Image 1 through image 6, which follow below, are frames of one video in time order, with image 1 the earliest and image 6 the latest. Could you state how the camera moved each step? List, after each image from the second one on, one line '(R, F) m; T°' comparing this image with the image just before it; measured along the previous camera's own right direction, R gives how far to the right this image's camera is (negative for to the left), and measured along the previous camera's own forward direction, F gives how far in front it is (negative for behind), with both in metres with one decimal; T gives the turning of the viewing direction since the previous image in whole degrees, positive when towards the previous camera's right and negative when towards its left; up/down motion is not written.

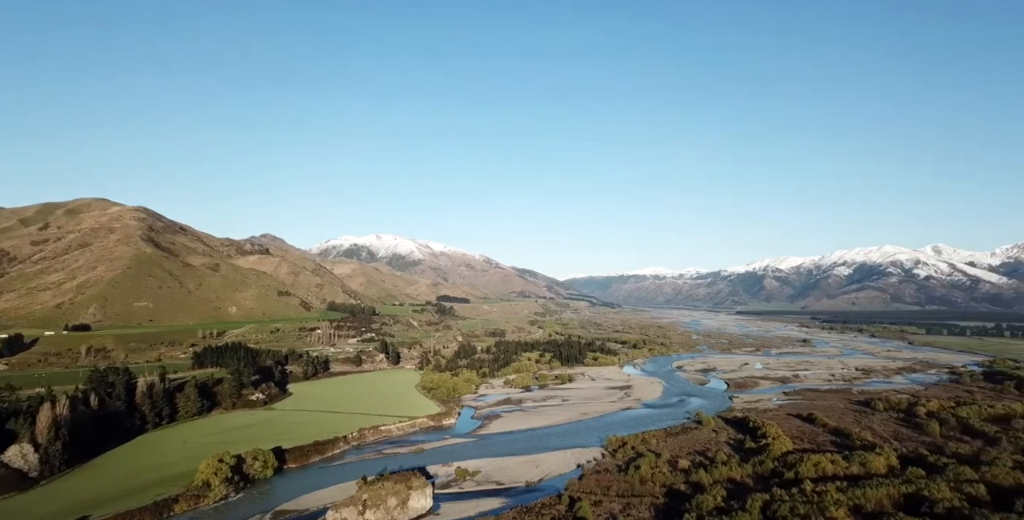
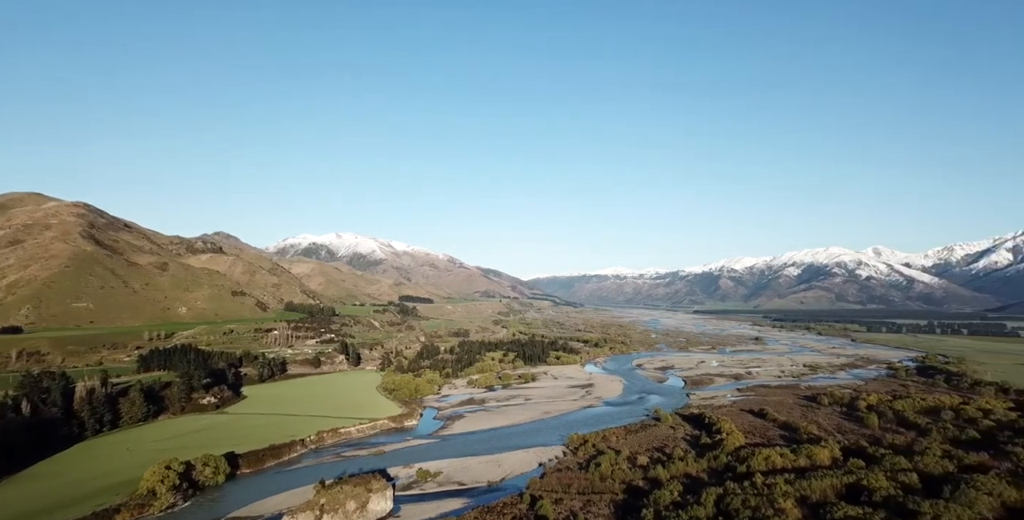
(+0.6, -0.5) m; +4°
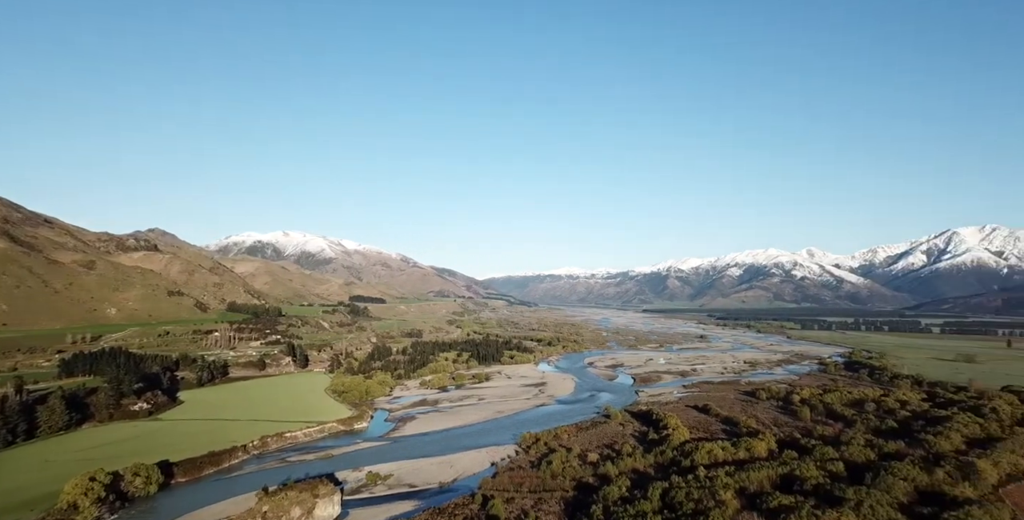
(+0.5, -0.6) m; +4°
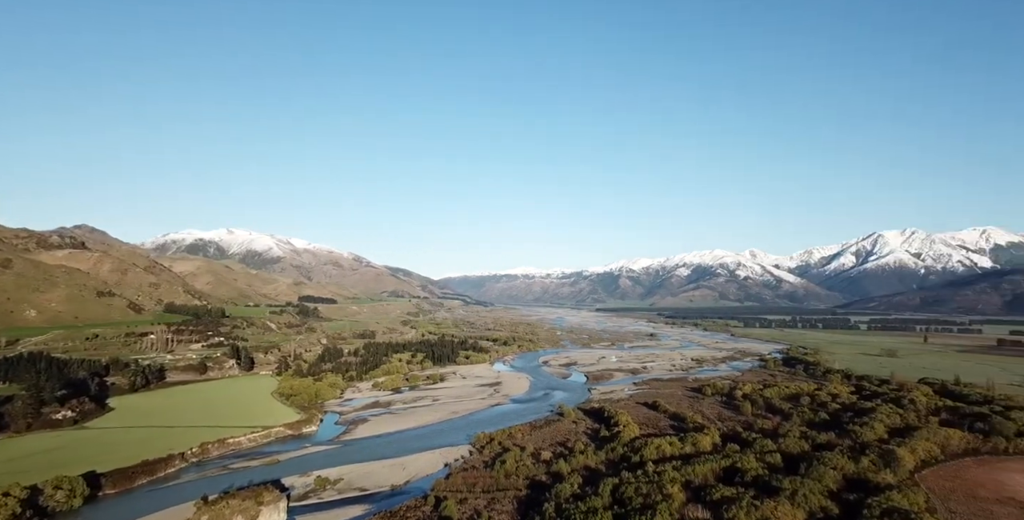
(+0.3, -0.6) m; +4°
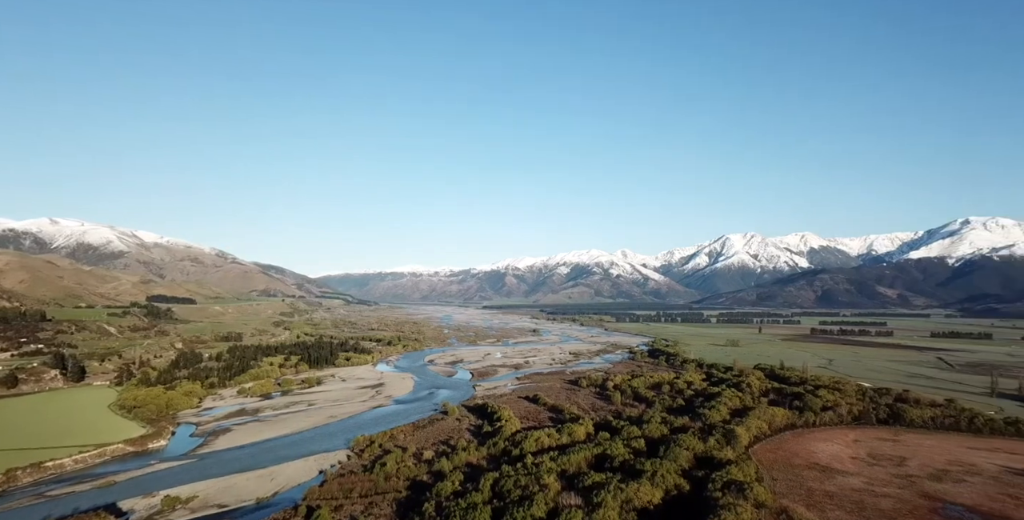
(+0.5, -1.2) m; +11°
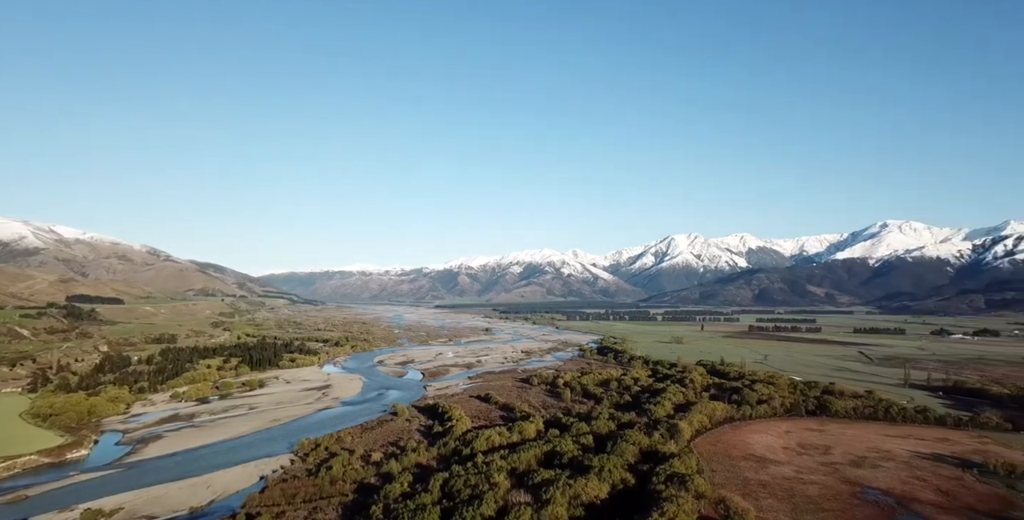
(+0.3, -0.2) m; +4°
